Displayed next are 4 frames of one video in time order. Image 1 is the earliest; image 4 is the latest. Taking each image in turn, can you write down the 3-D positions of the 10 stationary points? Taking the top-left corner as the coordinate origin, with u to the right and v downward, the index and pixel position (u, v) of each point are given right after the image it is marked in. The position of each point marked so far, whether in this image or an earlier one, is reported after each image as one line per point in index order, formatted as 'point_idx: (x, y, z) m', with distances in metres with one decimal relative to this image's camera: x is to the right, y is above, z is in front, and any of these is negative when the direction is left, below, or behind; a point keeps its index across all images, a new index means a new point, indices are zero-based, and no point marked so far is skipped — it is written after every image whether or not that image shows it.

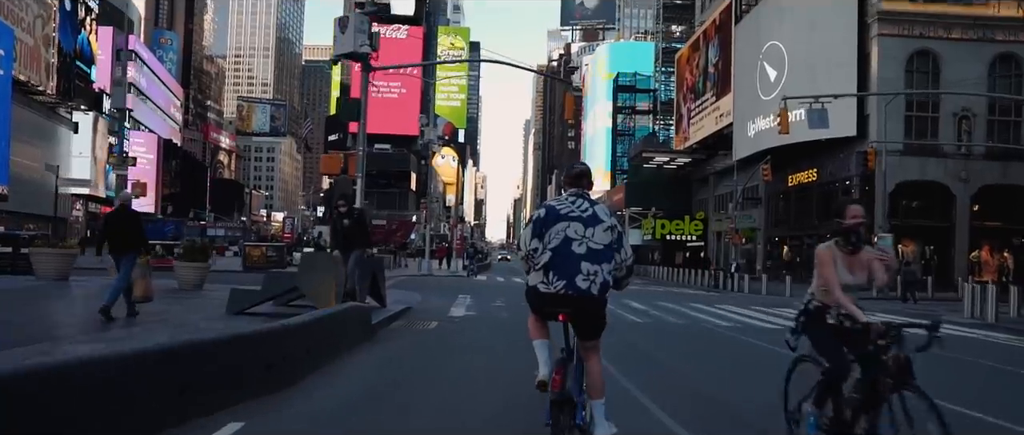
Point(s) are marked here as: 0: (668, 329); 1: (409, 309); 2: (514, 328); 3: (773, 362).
0: (+3.3, -2.4, +19.8) m
1: (-2.2, -2.0, +20.1) m
2: (+0.1, -2.2, +18.7) m
3: (+4.7, -2.6, +16.4) m
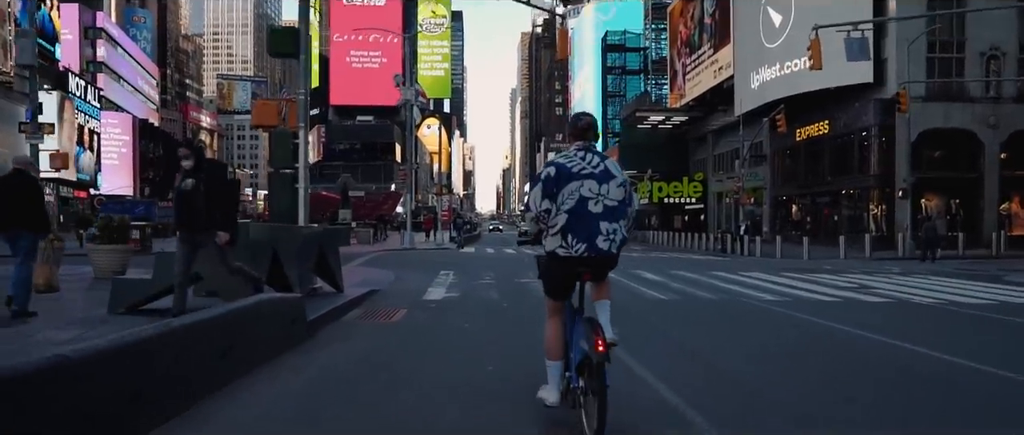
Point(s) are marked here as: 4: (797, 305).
0: (+3.2, -1.5, +16.0) m
1: (-2.4, -1.3, +16.2) m
2: (-0.1, -1.5, +14.9) m
3: (+4.6, -1.8, +12.6) m
4: (+5.0, -1.5, +16.3) m
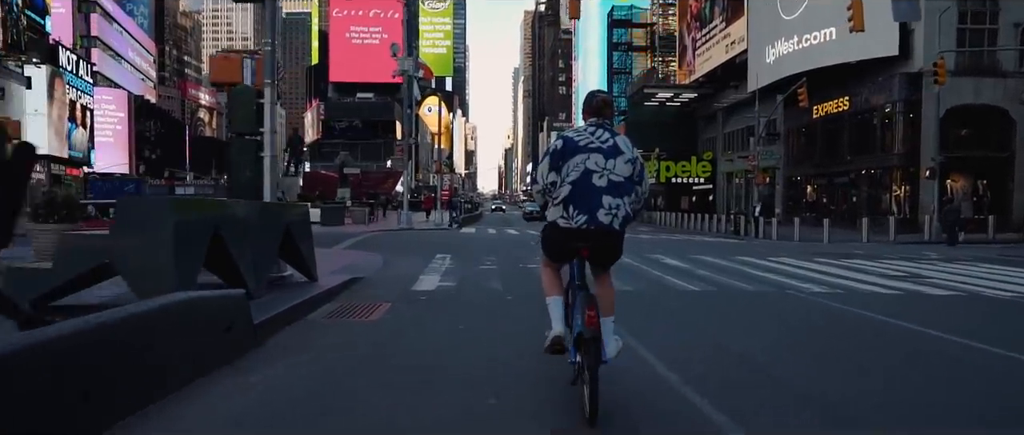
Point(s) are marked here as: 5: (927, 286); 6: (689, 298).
0: (+3.2, -1.2, +13.7) m
1: (-2.3, -0.9, +13.9) m
2: (0.0, -1.2, +12.6) m
3: (+4.7, -1.5, +10.4) m
4: (+5.1, -1.2, +14.0) m
5: (+6.9, -1.2, +15.3) m
6: (+2.7, -1.2, +13.8) m
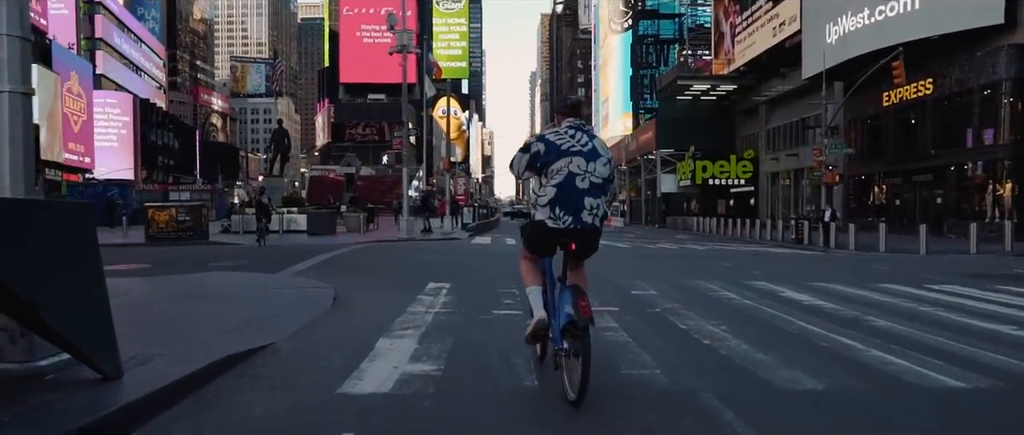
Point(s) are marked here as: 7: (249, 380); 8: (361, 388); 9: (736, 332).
0: (+3.6, -1.3, +6.9) m
1: (-2.0, -1.1, +7.2) m
2: (+0.3, -1.2, +5.8) m
3: (+4.9, -1.6, +3.5) m
4: (+5.4, -1.3, +7.1) m
5: (+7.3, -1.2, +8.4) m
6: (+3.0, -1.3, +6.9) m
7: (-1.8, -1.1, +6.4) m
8: (-1.0, -1.1, +6.5) m
9: (+2.2, -1.1, +8.9) m
